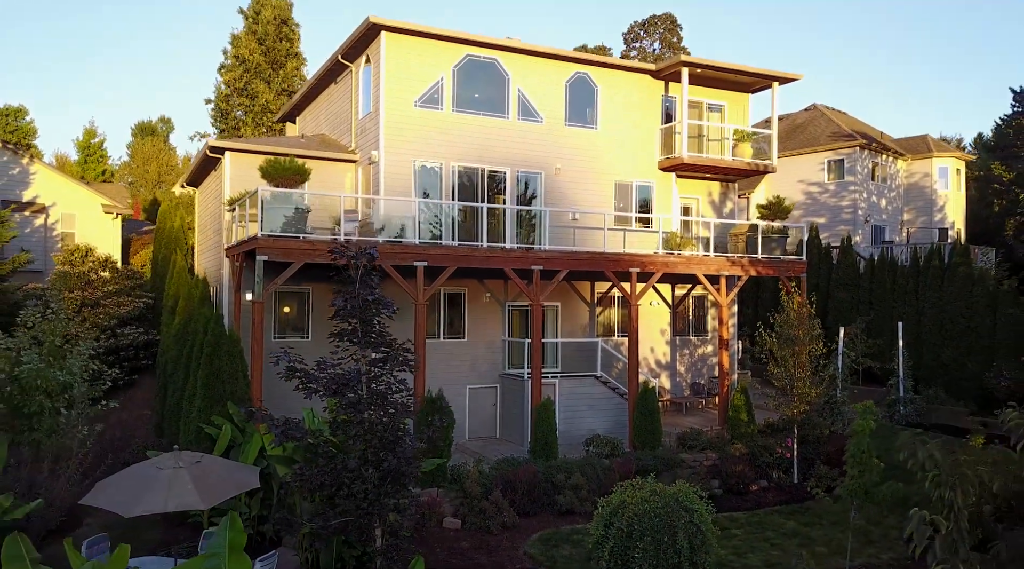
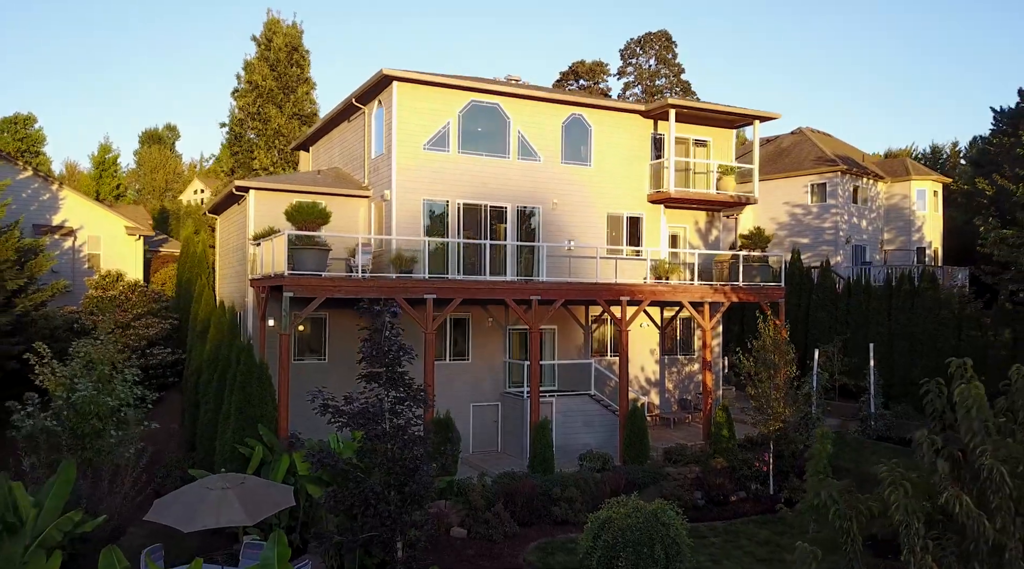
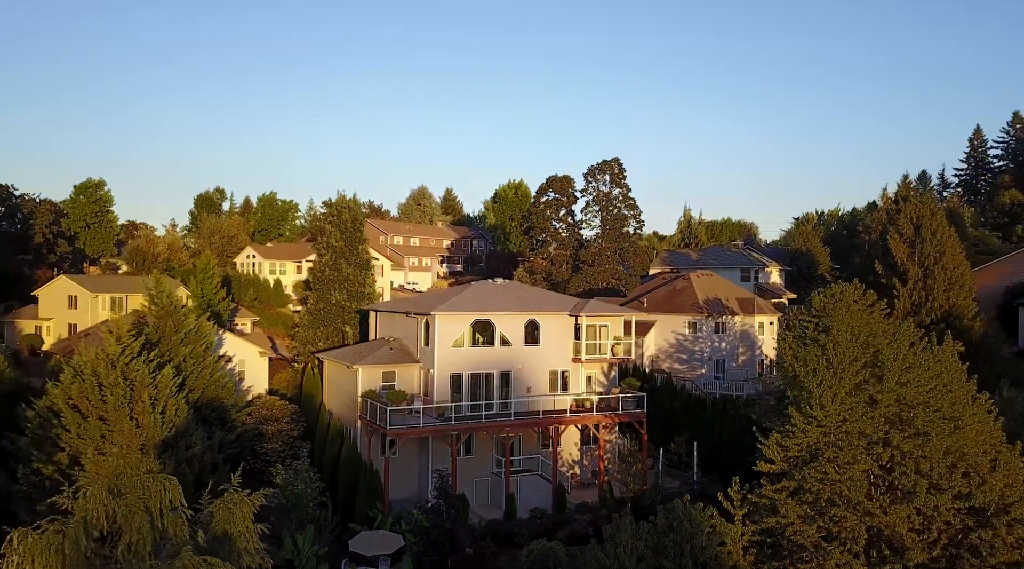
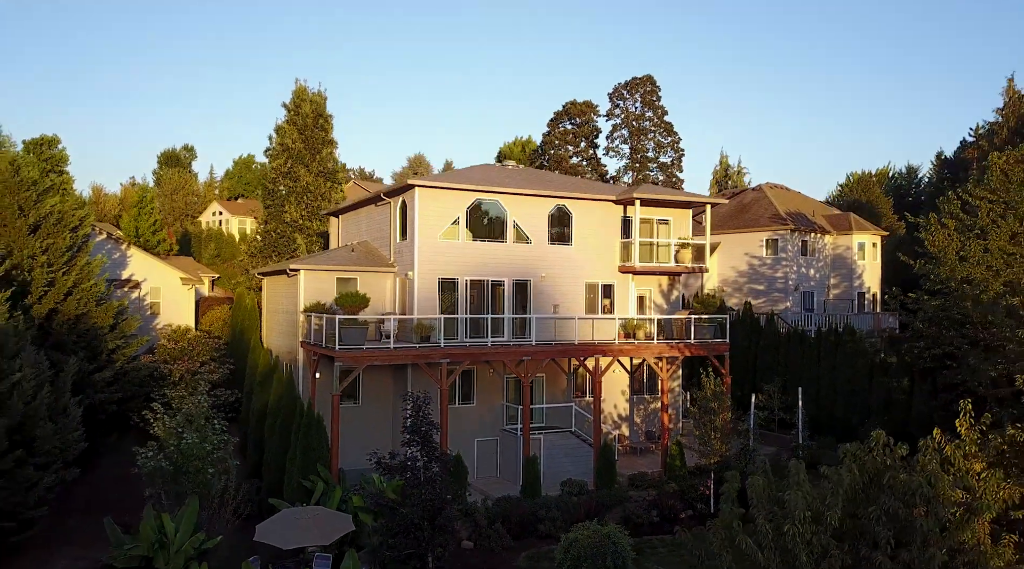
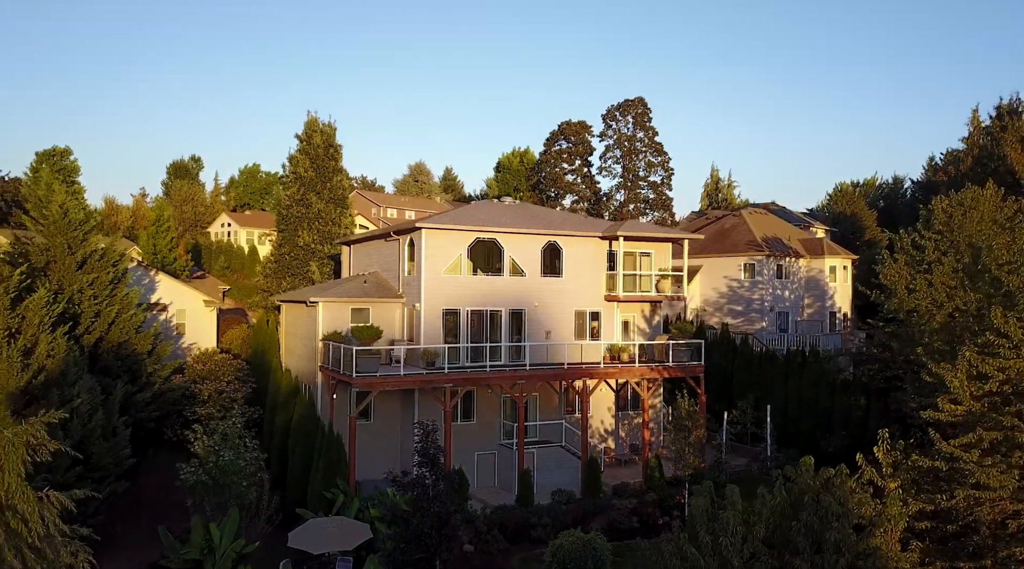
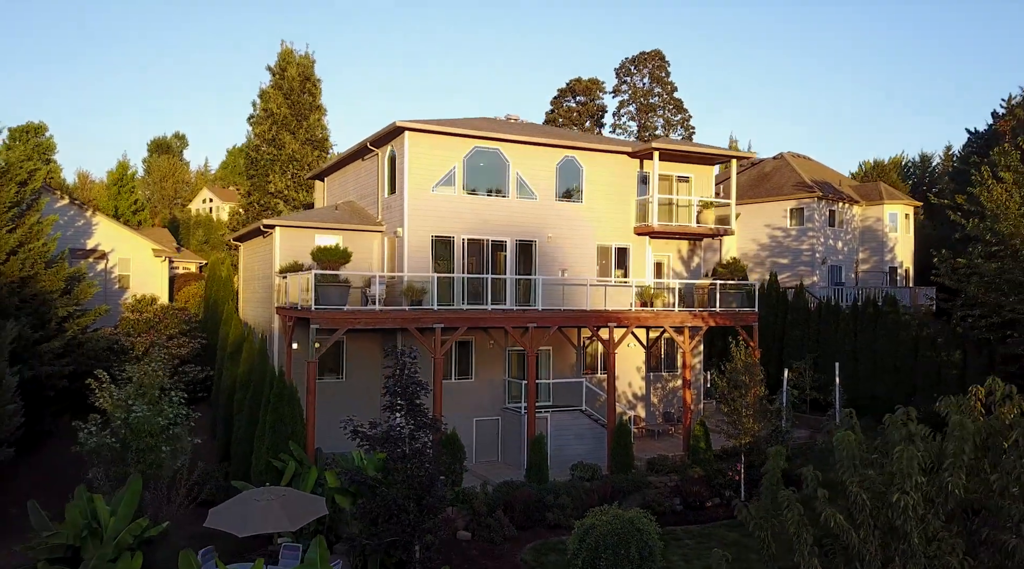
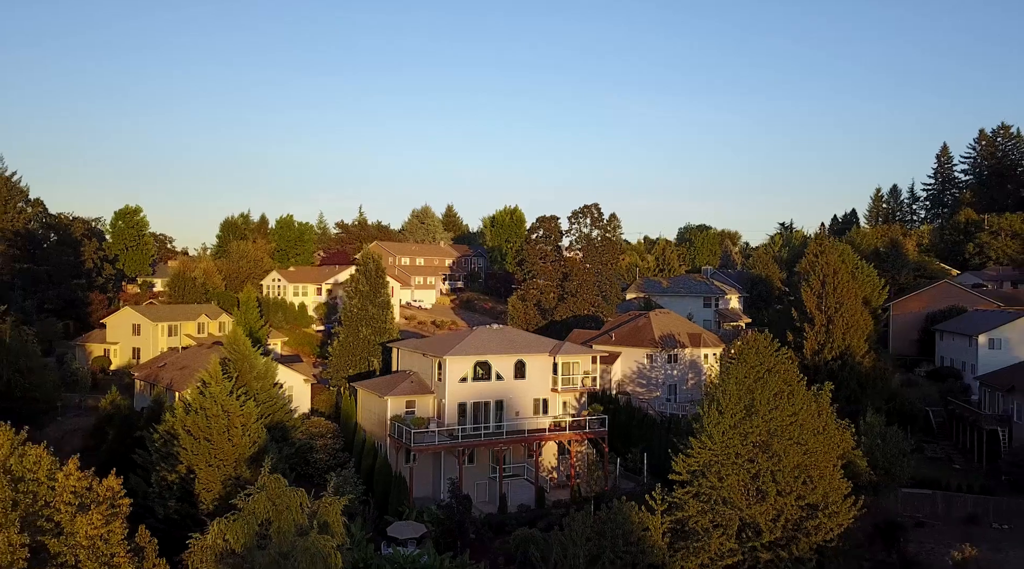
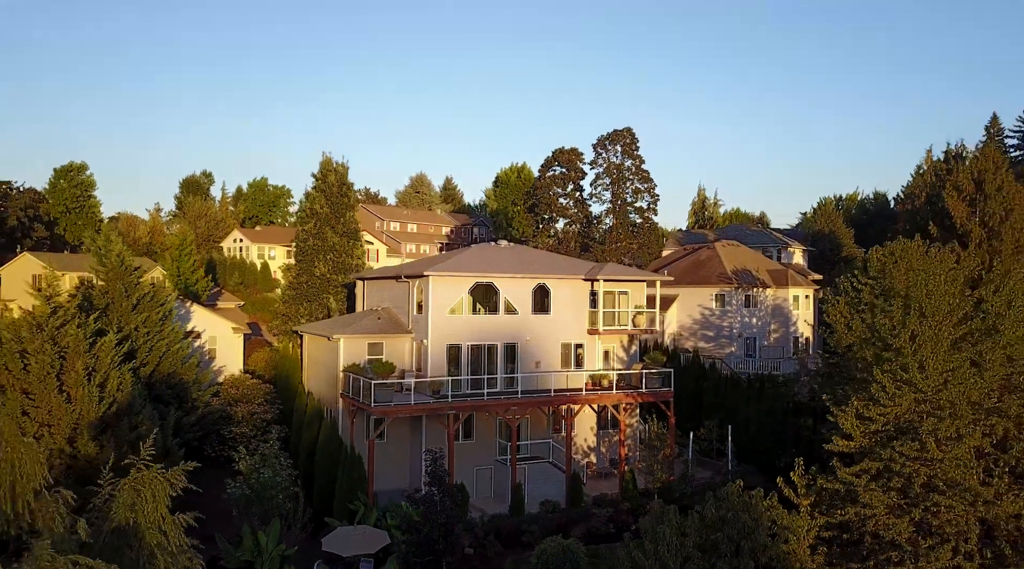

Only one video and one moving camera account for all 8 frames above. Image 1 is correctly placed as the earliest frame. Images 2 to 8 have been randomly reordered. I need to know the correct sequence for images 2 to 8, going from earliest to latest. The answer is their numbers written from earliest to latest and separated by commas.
2, 6, 4, 5, 8, 3, 7
